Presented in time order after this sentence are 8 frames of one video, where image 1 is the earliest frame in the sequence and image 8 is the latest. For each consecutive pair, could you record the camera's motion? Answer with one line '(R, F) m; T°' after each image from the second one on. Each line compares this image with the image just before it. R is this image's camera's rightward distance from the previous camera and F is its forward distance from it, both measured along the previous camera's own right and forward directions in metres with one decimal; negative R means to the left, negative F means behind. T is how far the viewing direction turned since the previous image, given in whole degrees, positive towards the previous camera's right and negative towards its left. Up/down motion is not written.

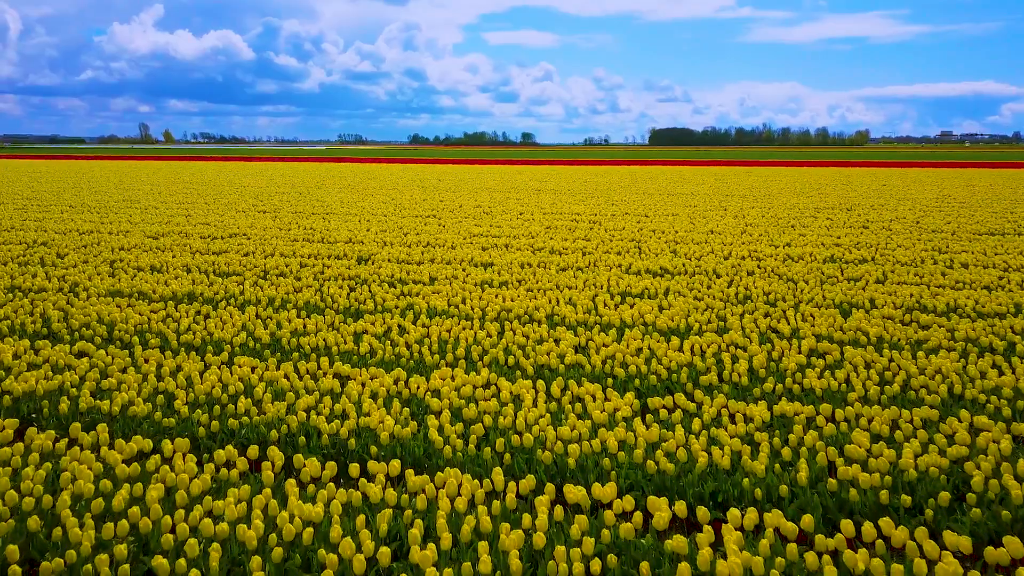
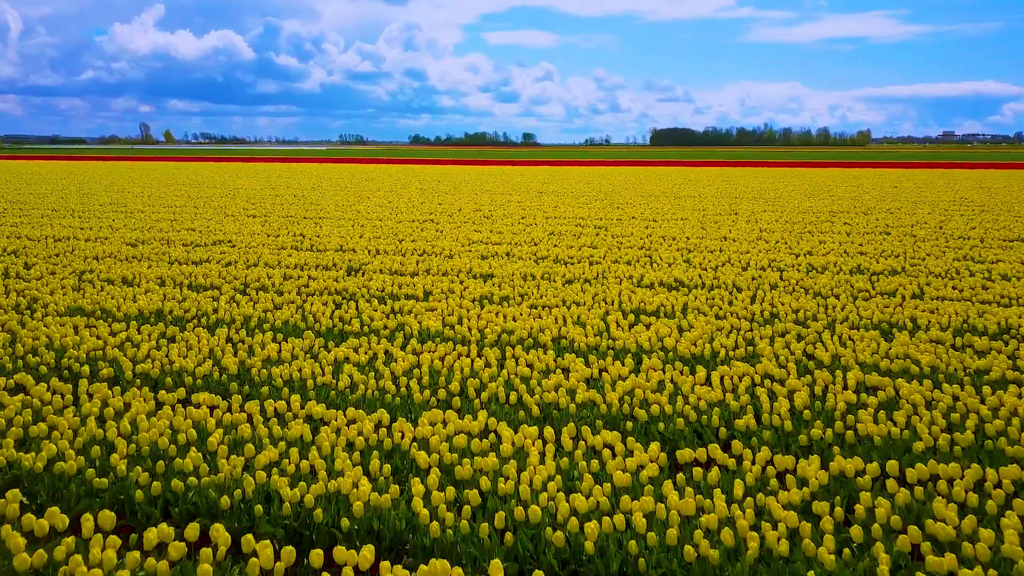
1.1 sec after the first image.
(0.0, +0.6) m; 0°
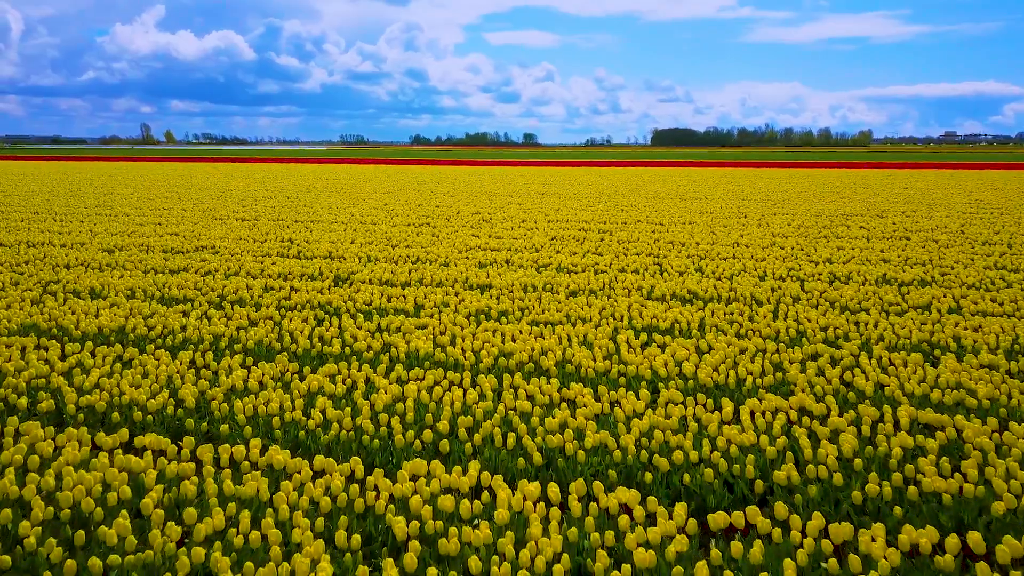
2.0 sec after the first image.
(0.0, +0.5) m; 0°
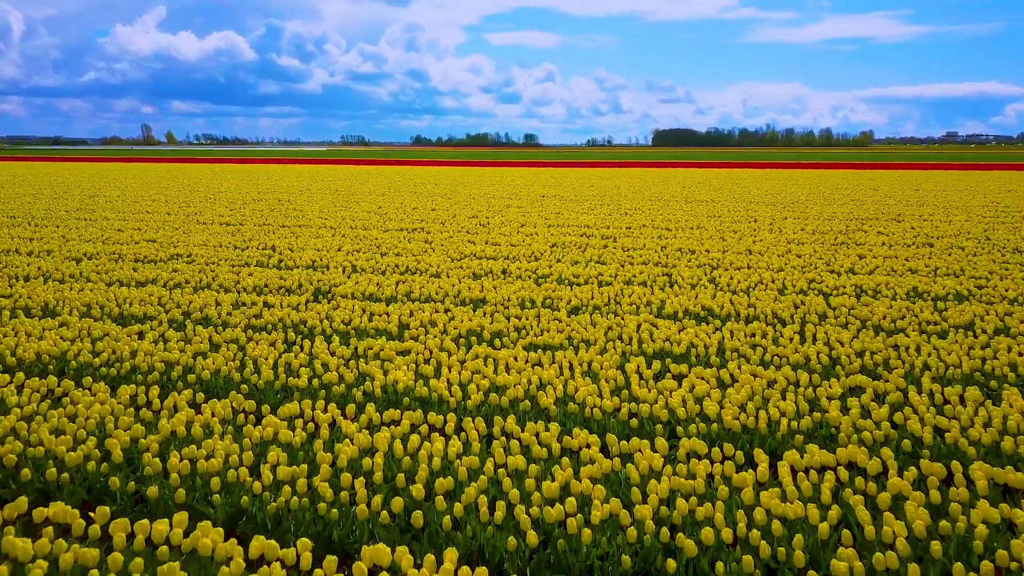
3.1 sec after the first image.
(0.0, +0.6) m; 0°
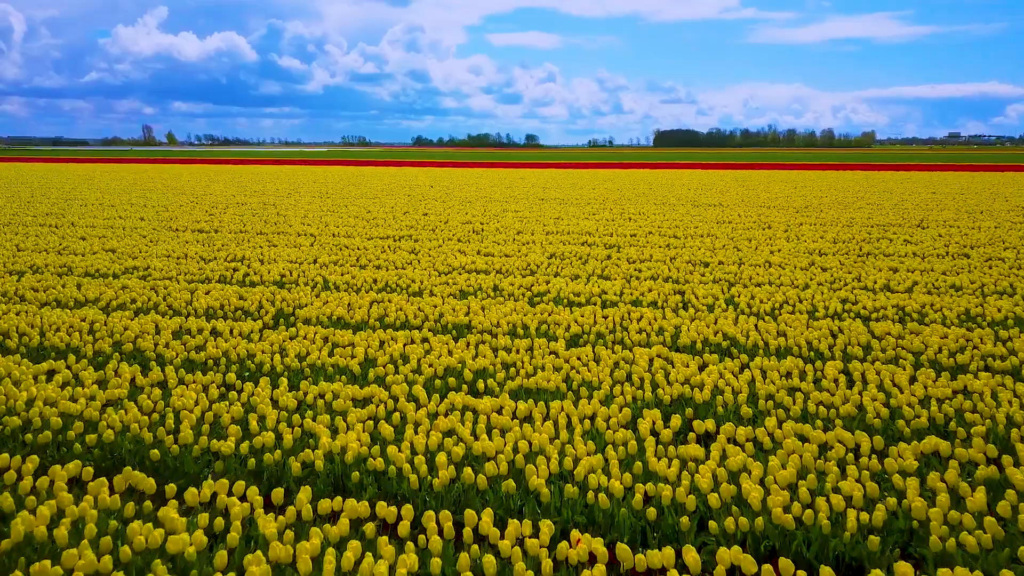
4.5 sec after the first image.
(+0.1, +0.8) m; 0°
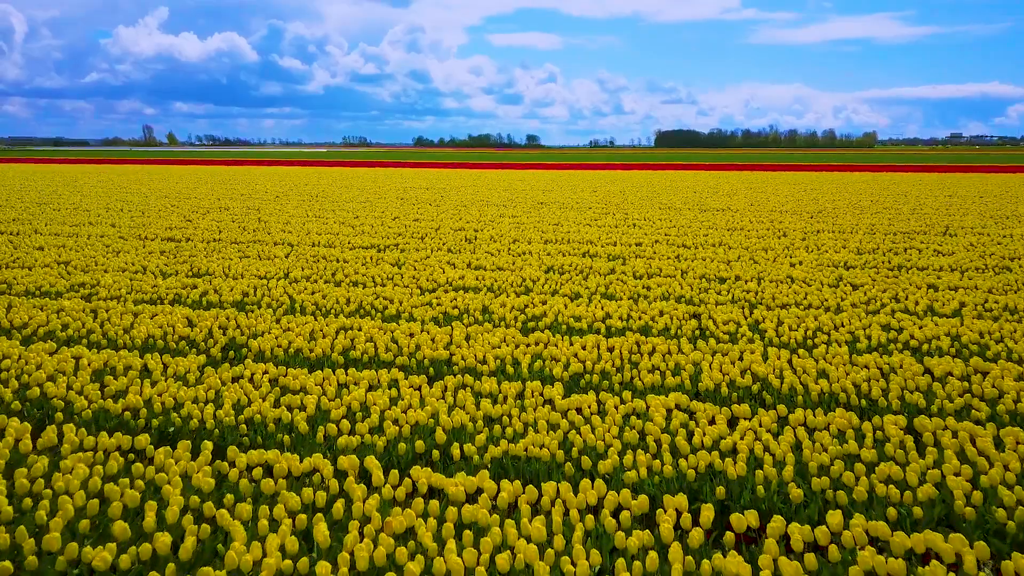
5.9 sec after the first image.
(+0.1, +0.8) m; 0°
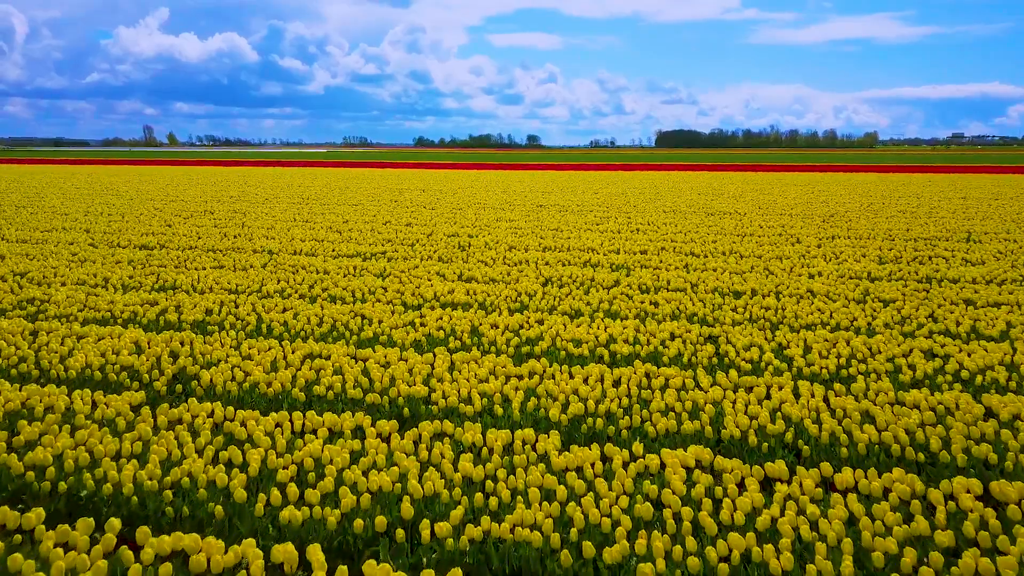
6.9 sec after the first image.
(+0.1, +0.6) m; 0°
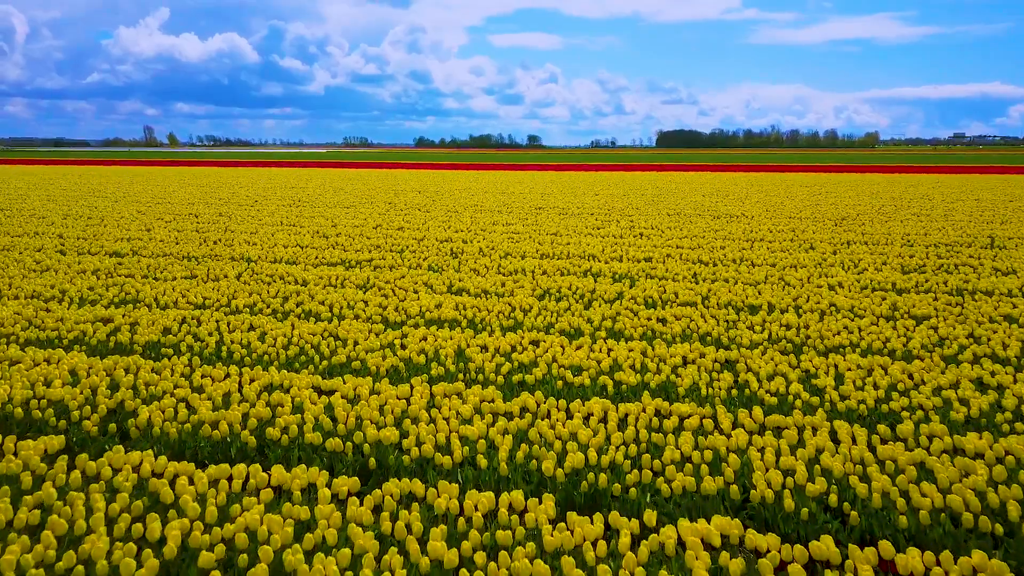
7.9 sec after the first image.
(+0.1, +0.6) m; 0°
